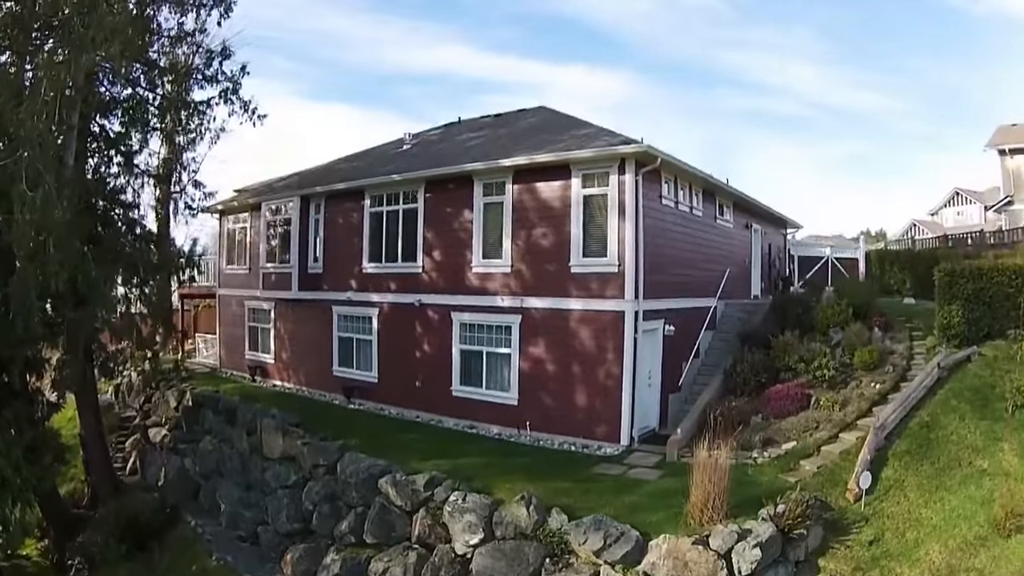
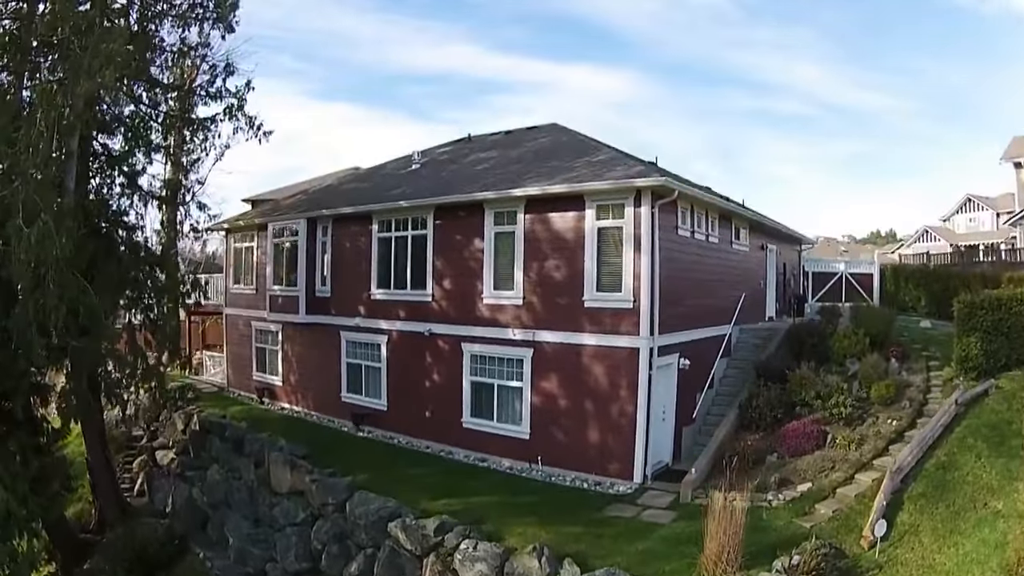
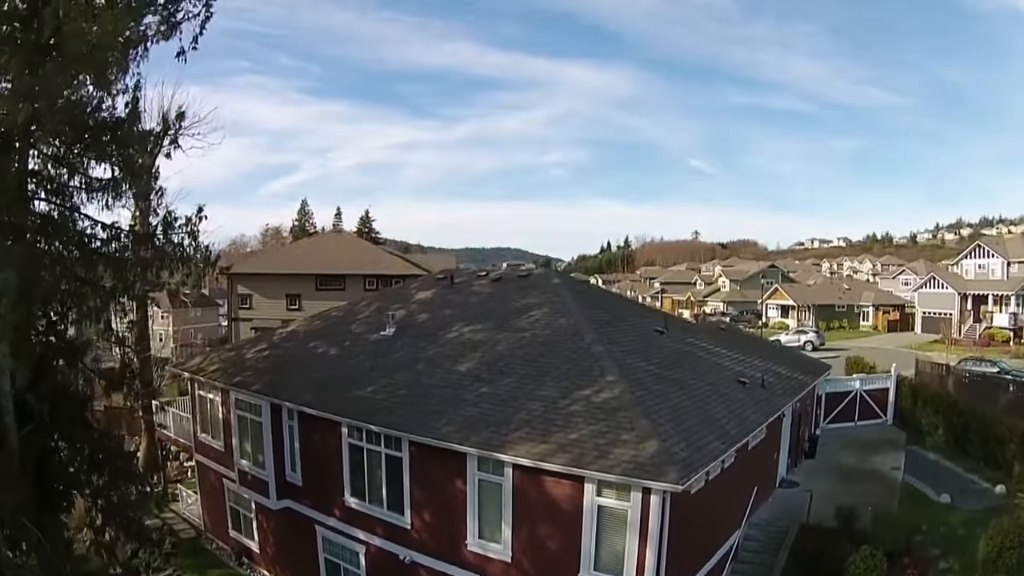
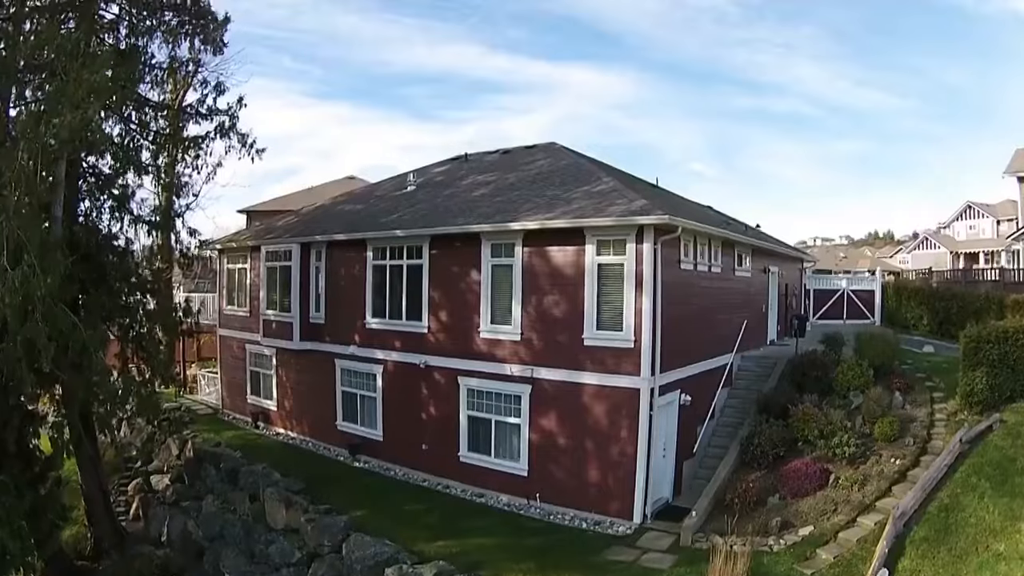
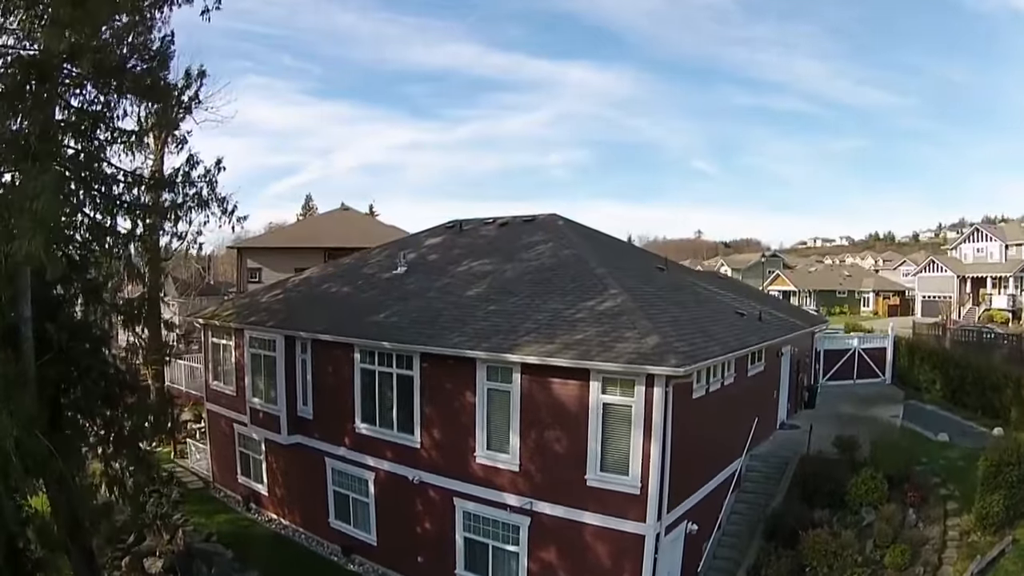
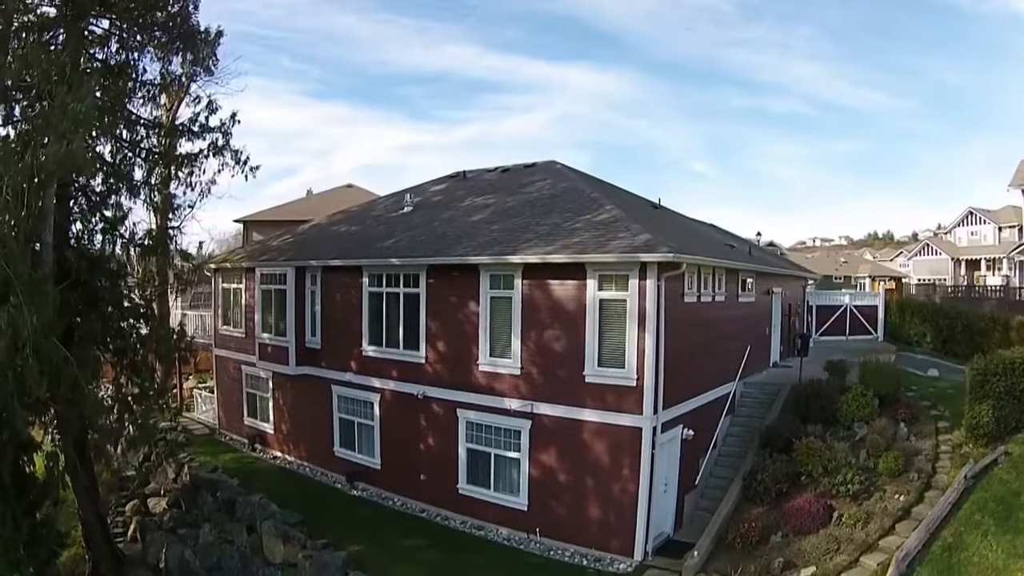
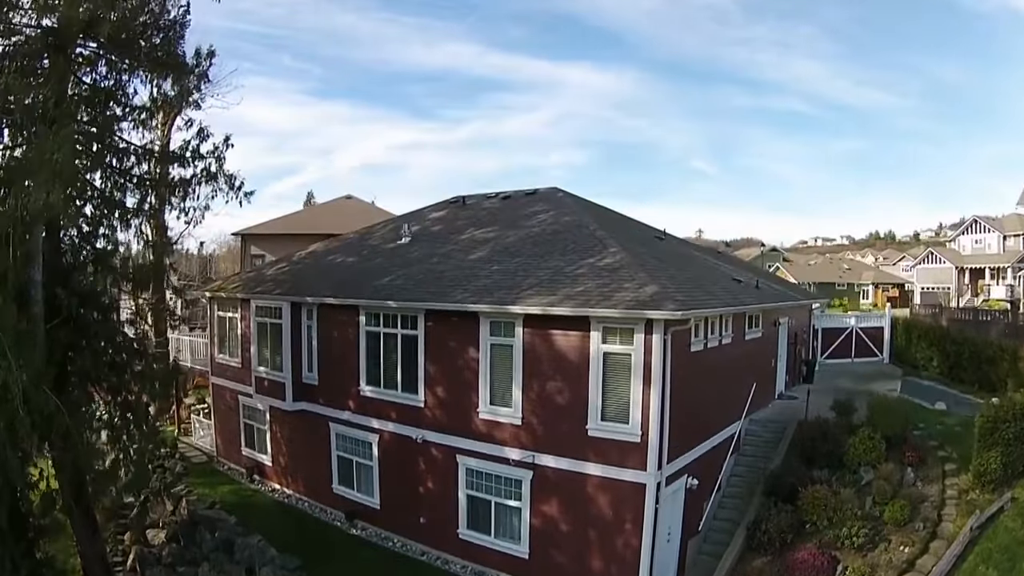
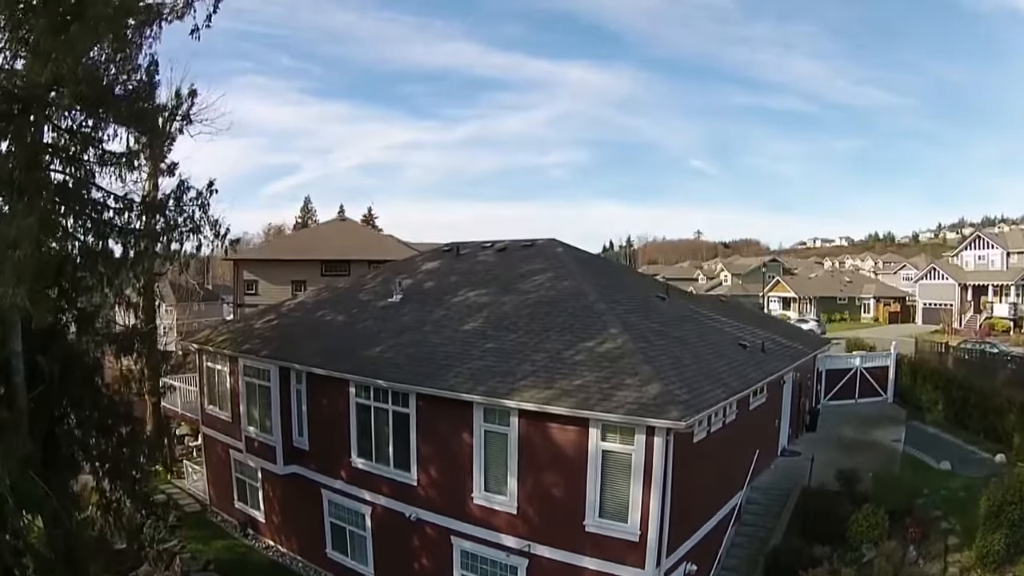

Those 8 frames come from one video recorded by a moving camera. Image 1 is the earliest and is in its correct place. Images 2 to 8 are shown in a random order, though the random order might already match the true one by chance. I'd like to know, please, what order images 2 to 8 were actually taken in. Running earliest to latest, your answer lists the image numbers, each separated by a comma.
2, 4, 6, 7, 5, 8, 3
